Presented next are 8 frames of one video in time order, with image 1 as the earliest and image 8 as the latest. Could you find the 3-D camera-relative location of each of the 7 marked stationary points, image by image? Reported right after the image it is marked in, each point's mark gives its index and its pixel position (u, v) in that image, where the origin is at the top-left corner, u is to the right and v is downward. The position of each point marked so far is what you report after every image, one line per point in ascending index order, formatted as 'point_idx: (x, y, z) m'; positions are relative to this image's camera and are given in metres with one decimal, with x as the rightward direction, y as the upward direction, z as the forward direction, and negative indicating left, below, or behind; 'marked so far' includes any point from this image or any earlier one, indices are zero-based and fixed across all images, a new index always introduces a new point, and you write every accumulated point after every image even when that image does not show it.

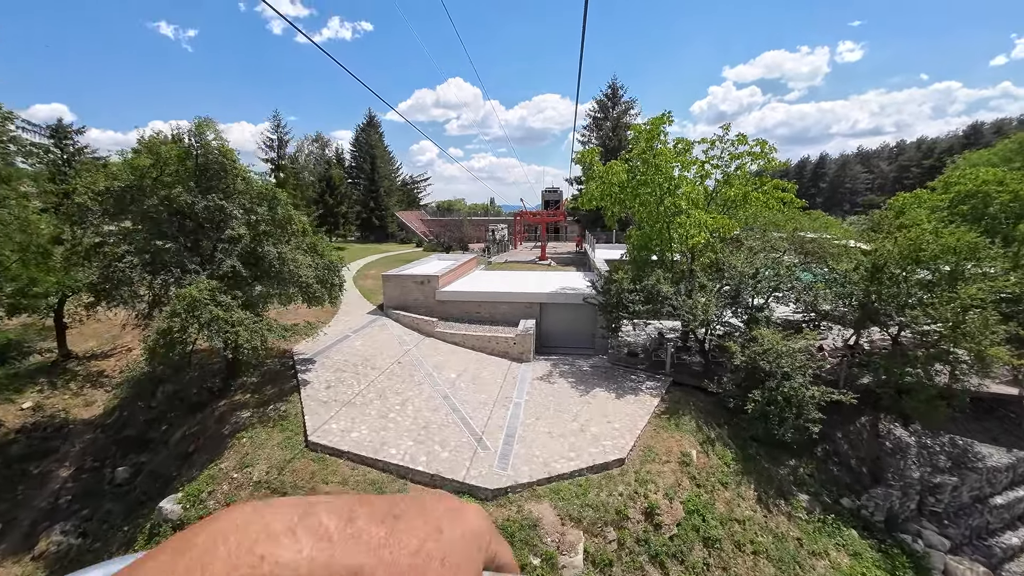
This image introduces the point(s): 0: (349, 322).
0: (-5.8, -1.2, +14.9) m
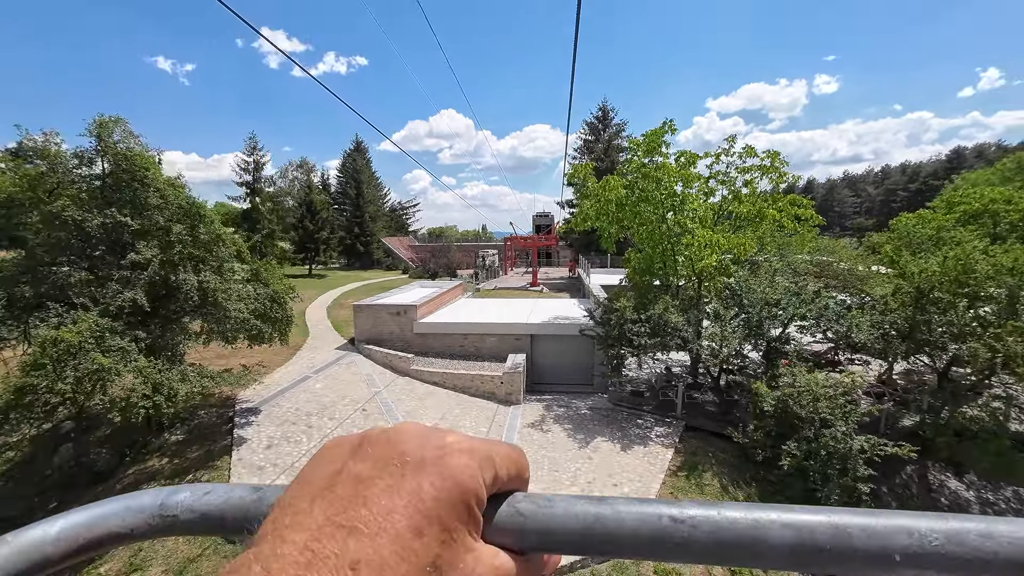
0: (-6.2, -2.2, +13.0) m
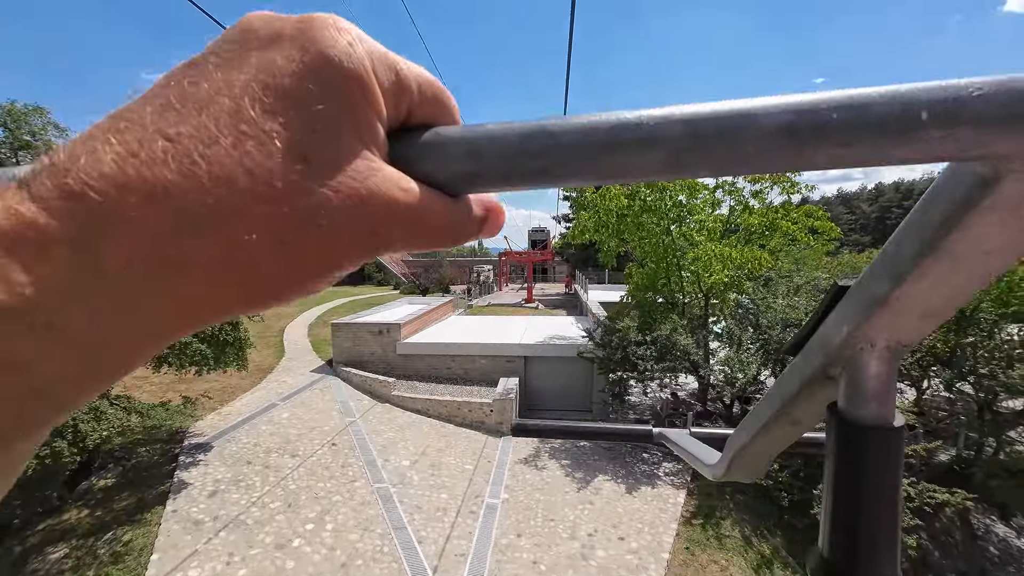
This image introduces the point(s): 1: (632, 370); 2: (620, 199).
0: (-6.4, -2.7, +11.8) m
1: (+2.8, -2.0, +10.0) m
2: (+3.1, +2.5, +12.0) m
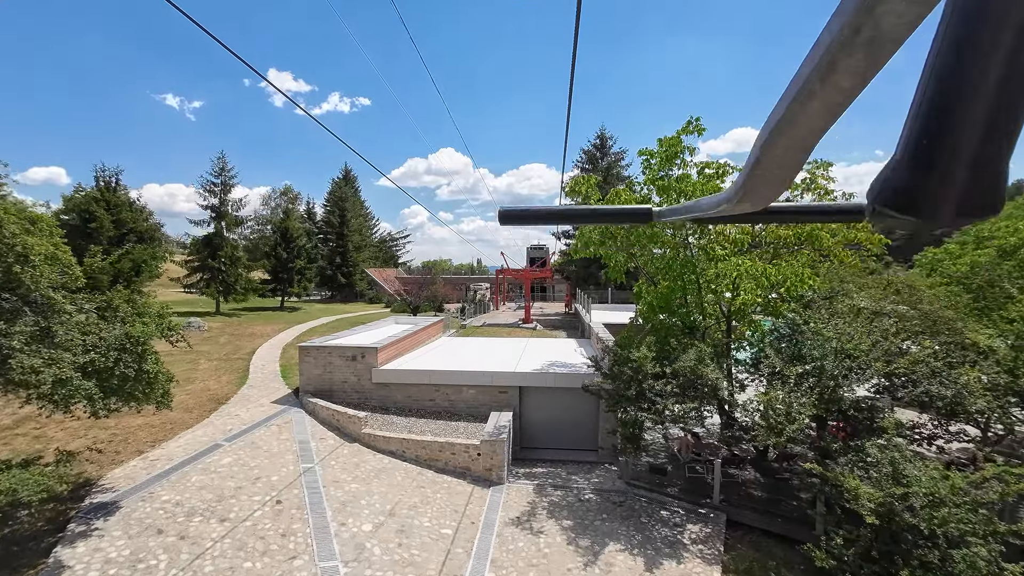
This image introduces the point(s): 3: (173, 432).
0: (-6.6, -3.1, +10.0) m
1: (+2.7, -2.4, +8.3) m
2: (+3.0, +2.0, +10.5) m
3: (-7.4, -3.1, +9.2) m
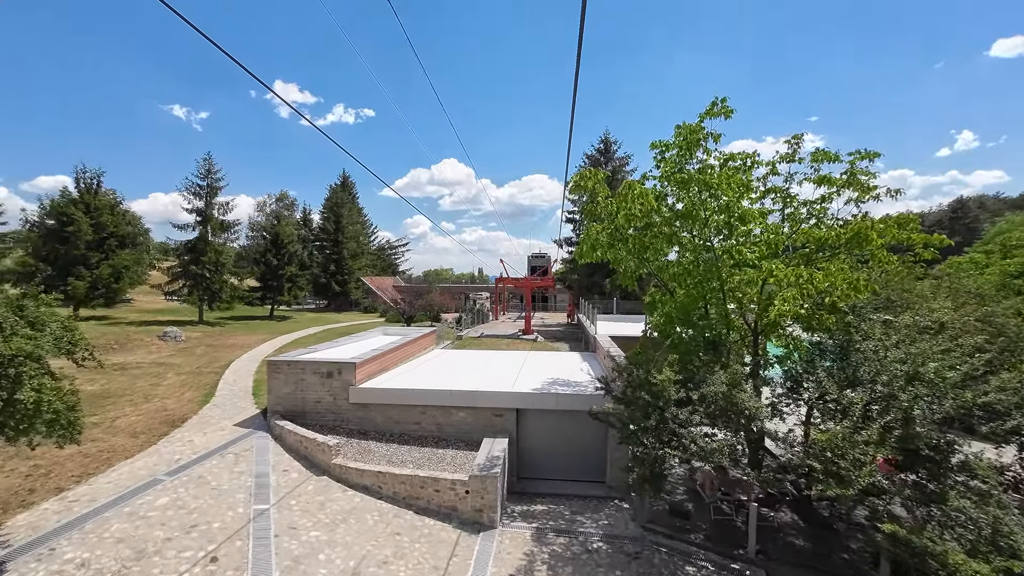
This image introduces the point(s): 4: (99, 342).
0: (-6.7, -3.3, +8.6) m
1: (+2.6, -2.5, +6.9) m
2: (+2.9, +1.8, +9.2) m
3: (-7.5, -3.2, +7.8) m
4: (-17.1, -2.2, +17.4) m
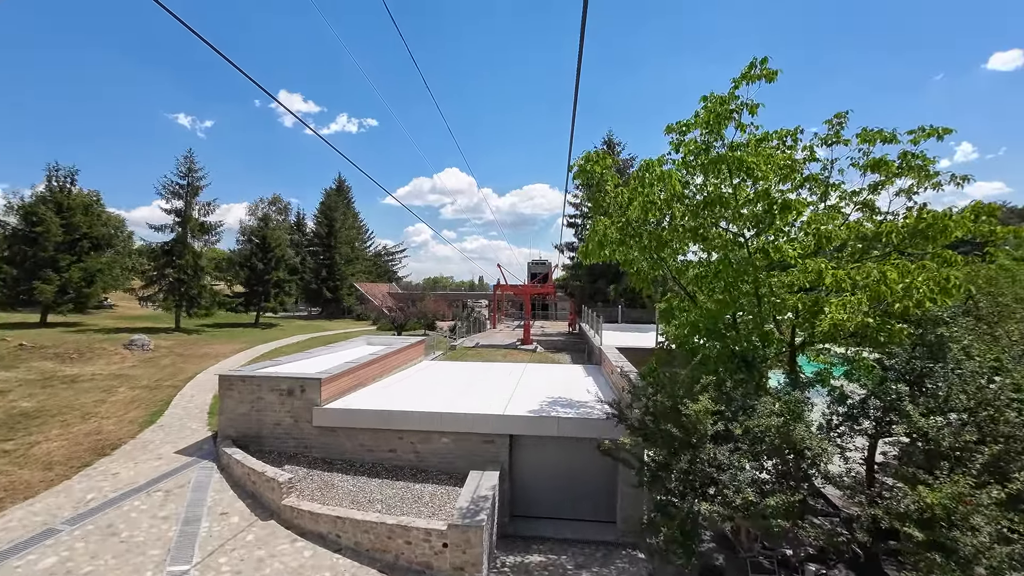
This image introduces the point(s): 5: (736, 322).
0: (-6.8, -3.3, +7.1) m
1: (+2.4, -2.5, +5.3) m
2: (+2.8, +1.8, +7.8) m
3: (-7.6, -3.2, +6.3) m
4: (-17.2, -2.4, +15.9) m
5: (+4.0, -0.6, +7.4) m
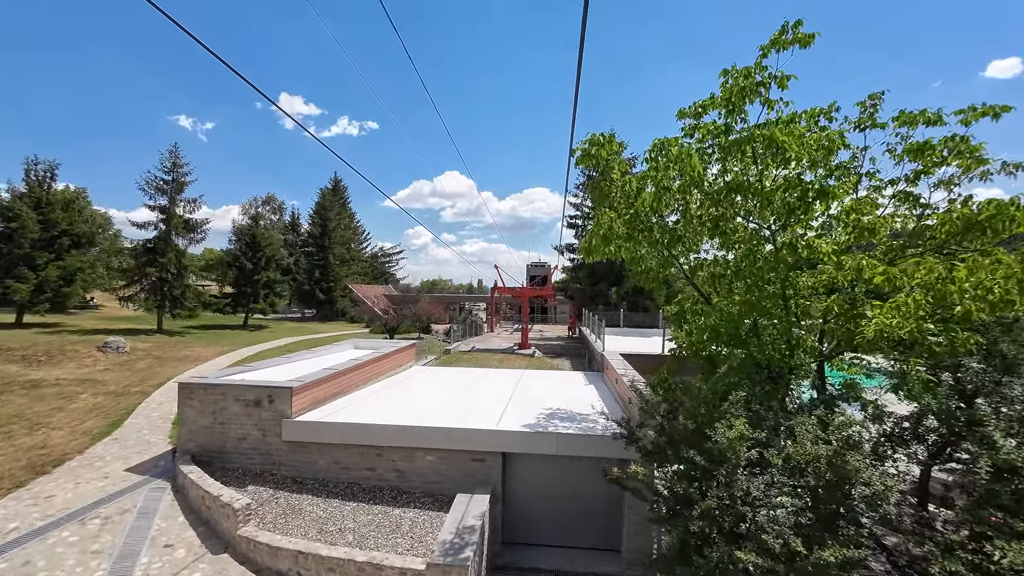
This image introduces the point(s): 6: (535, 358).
0: (-7.0, -3.2, +6.2) m
1: (+2.3, -2.5, +4.4) m
2: (+2.7, +1.8, +6.9) m
3: (-7.8, -3.2, +5.3) m
4: (-17.4, -2.3, +15.0) m
5: (+3.9, -0.6, +6.5) m
6: (+1.0, -3.0, +18.3) m
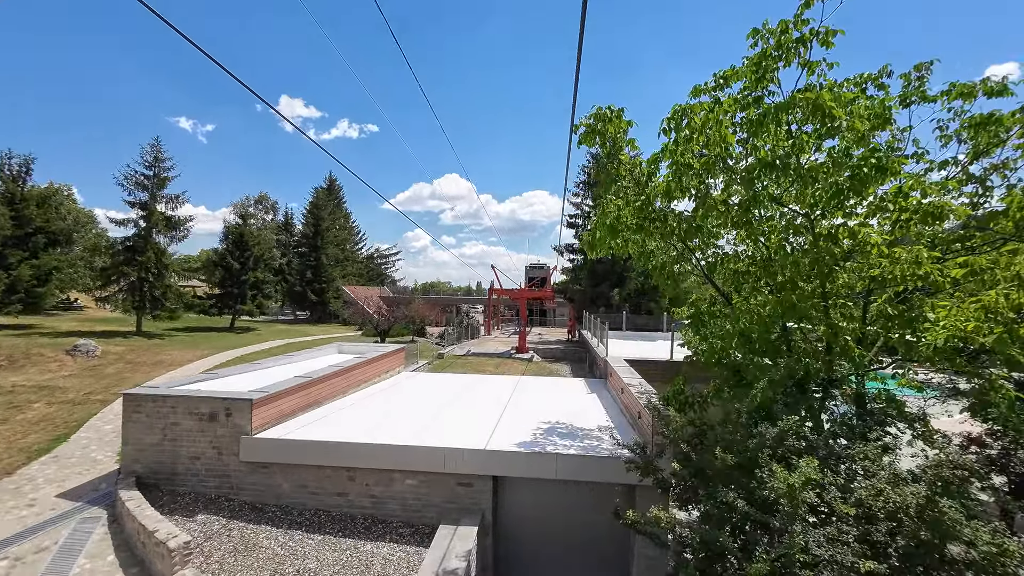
0: (-7.1, -3.2, +5.1) m
1: (+2.2, -2.5, +3.4) m
2: (+2.6, +1.8, +5.9) m
3: (-7.9, -3.1, +4.3) m
4: (-17.5, -2.3, +13.9) m
5: (+3.8, -0.6, +5.5) m
6: (+0.9, -3.1, +17.4) m
